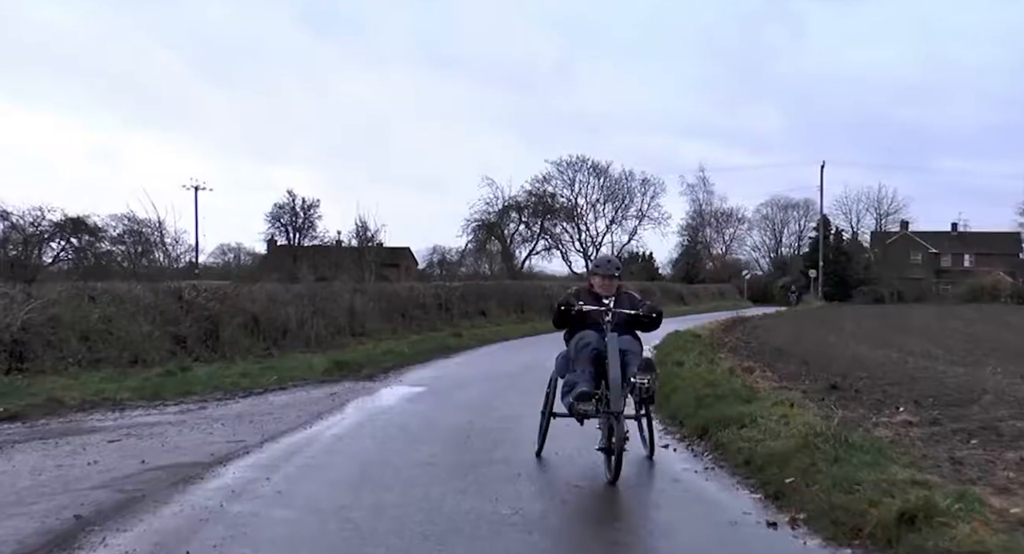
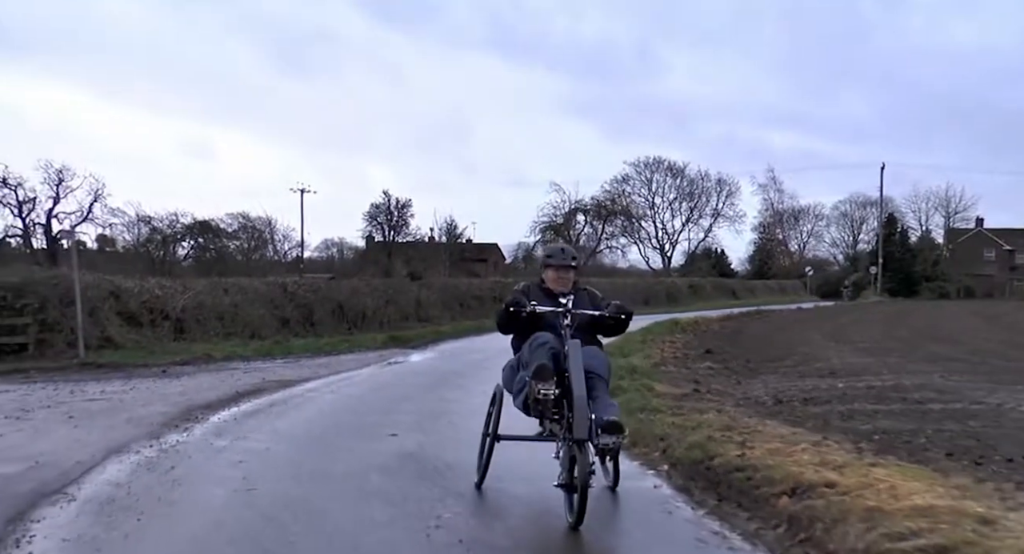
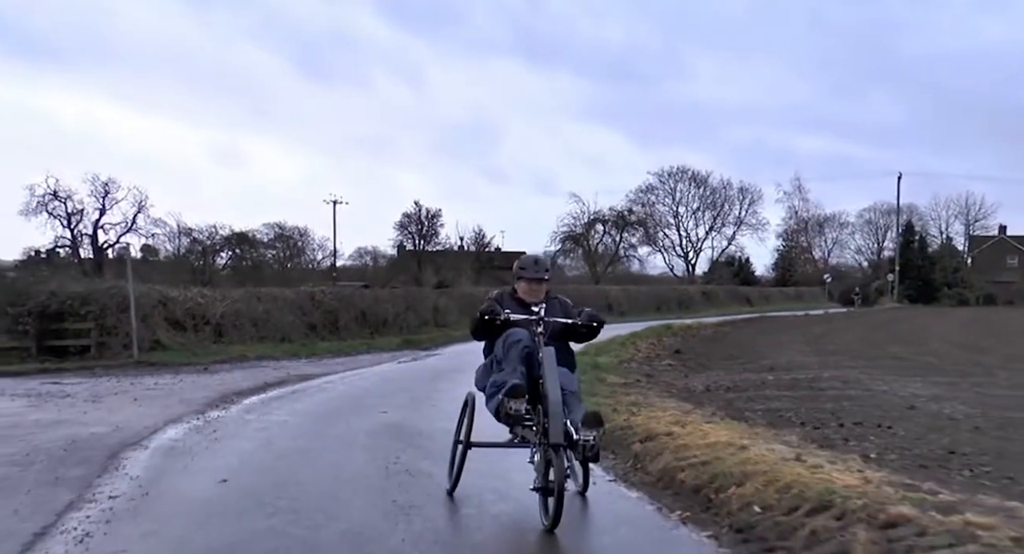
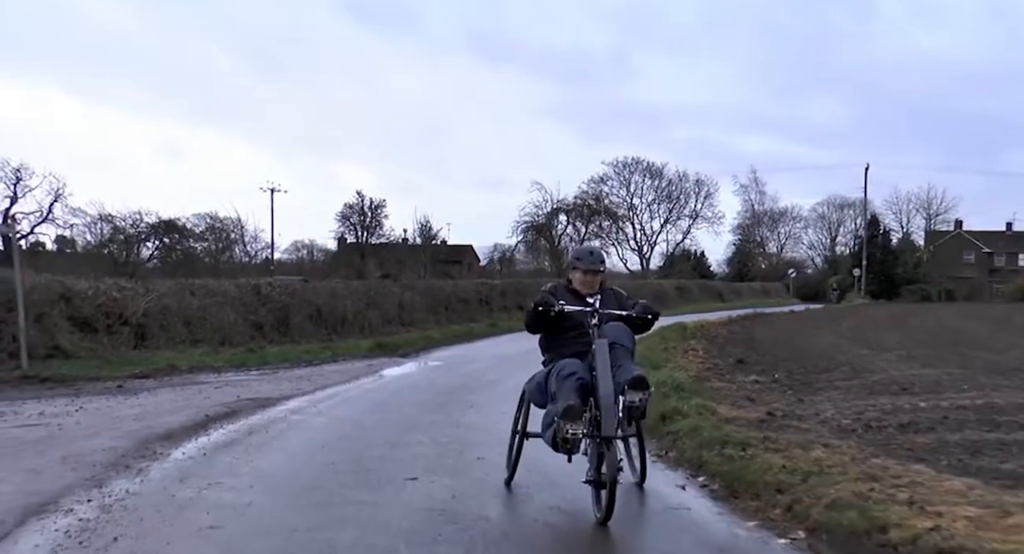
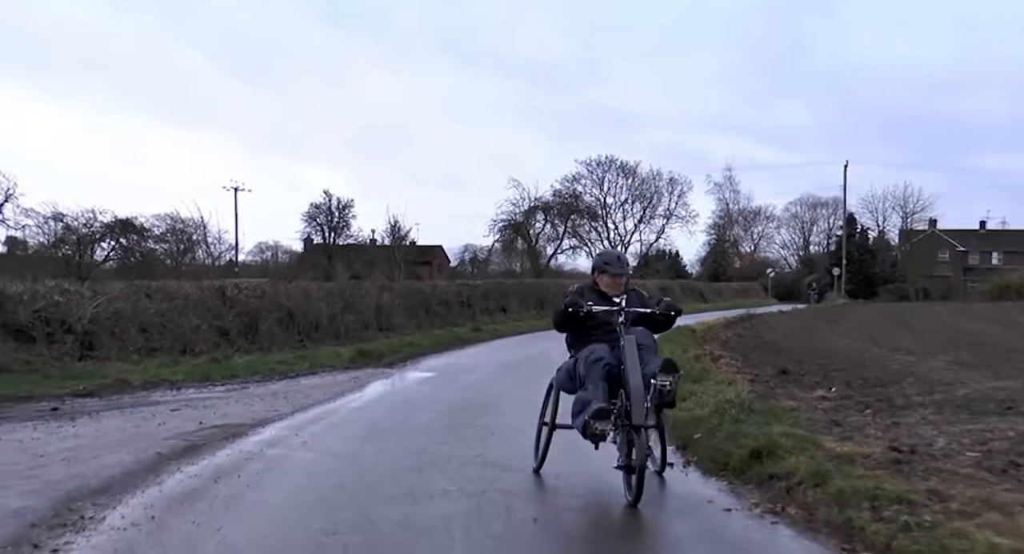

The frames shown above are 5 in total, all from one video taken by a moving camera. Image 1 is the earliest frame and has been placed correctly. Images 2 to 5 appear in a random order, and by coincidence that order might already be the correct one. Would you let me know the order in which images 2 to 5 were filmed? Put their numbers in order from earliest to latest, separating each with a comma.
5, 4, 2, 3
